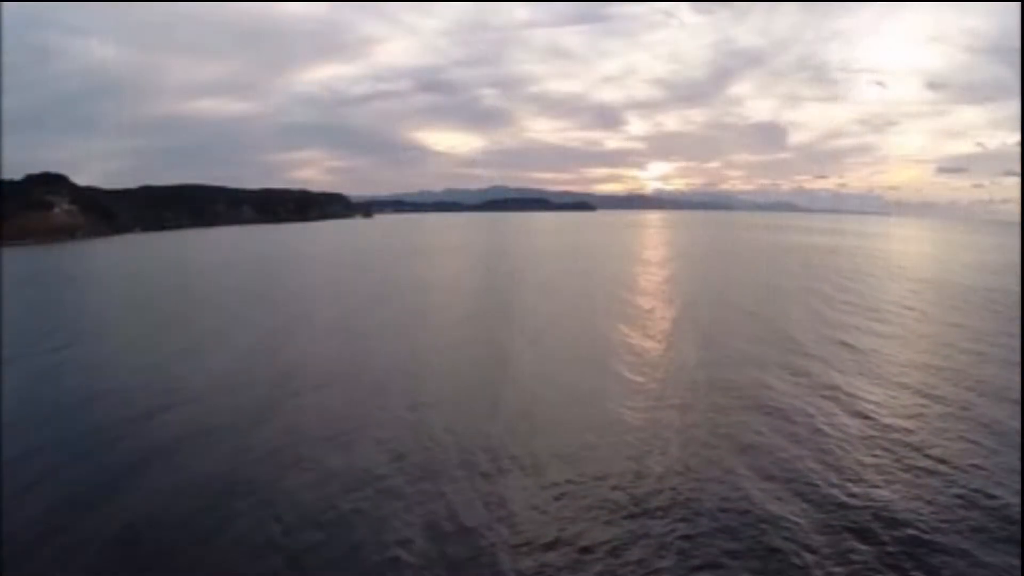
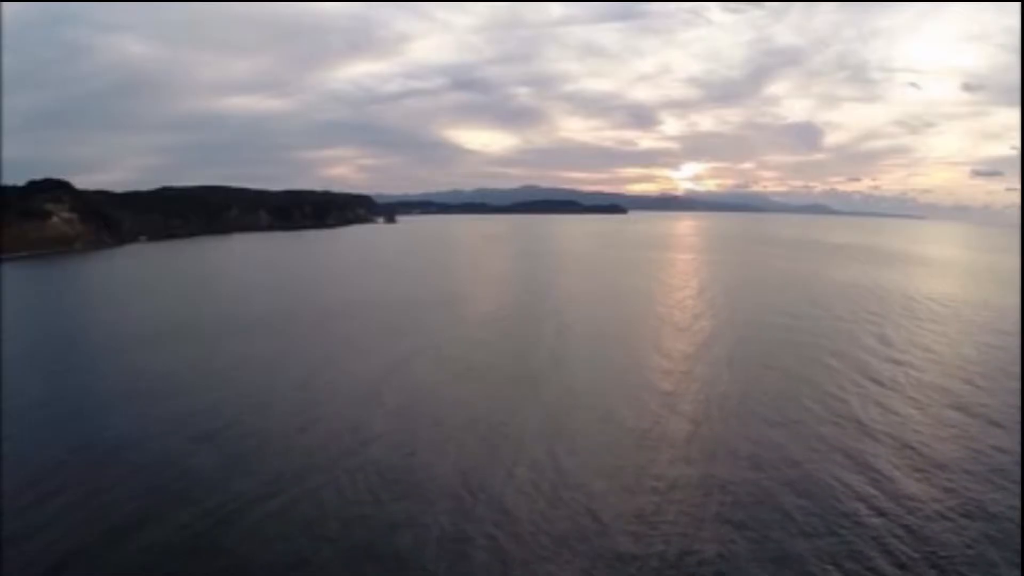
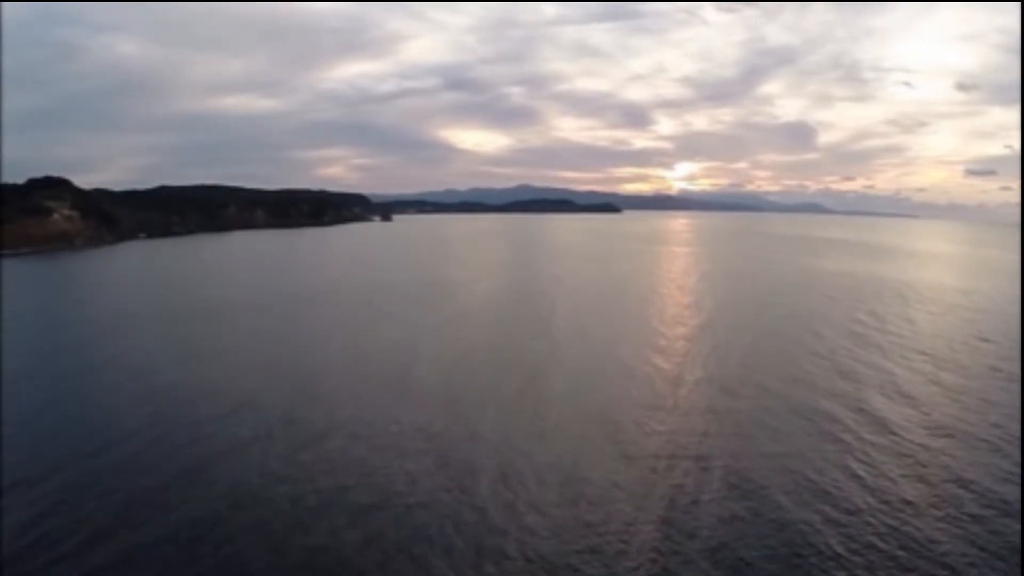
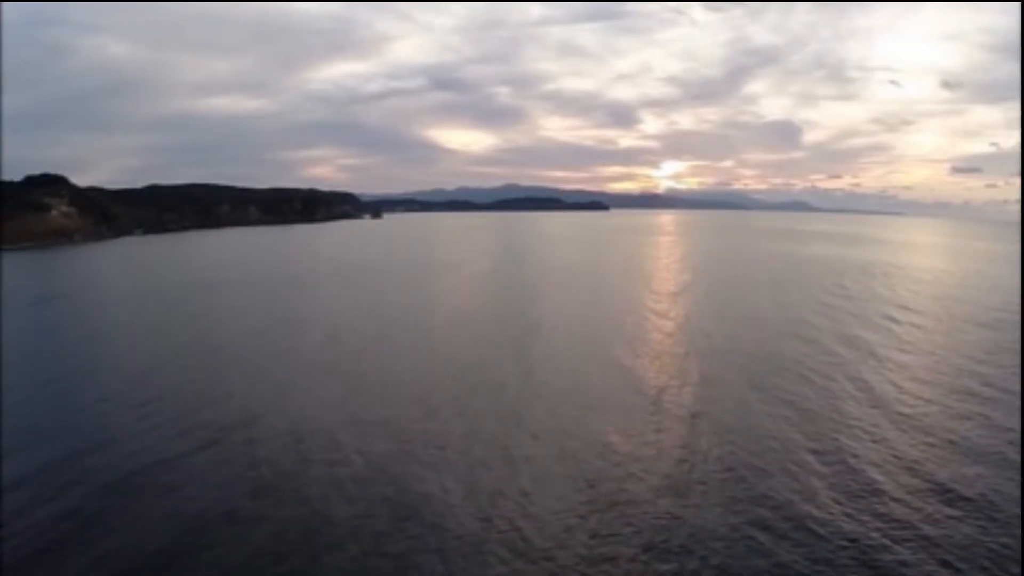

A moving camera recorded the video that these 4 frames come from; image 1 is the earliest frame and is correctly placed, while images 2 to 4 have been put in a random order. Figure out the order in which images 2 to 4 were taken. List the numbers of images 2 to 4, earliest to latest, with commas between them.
4, 3, 2
